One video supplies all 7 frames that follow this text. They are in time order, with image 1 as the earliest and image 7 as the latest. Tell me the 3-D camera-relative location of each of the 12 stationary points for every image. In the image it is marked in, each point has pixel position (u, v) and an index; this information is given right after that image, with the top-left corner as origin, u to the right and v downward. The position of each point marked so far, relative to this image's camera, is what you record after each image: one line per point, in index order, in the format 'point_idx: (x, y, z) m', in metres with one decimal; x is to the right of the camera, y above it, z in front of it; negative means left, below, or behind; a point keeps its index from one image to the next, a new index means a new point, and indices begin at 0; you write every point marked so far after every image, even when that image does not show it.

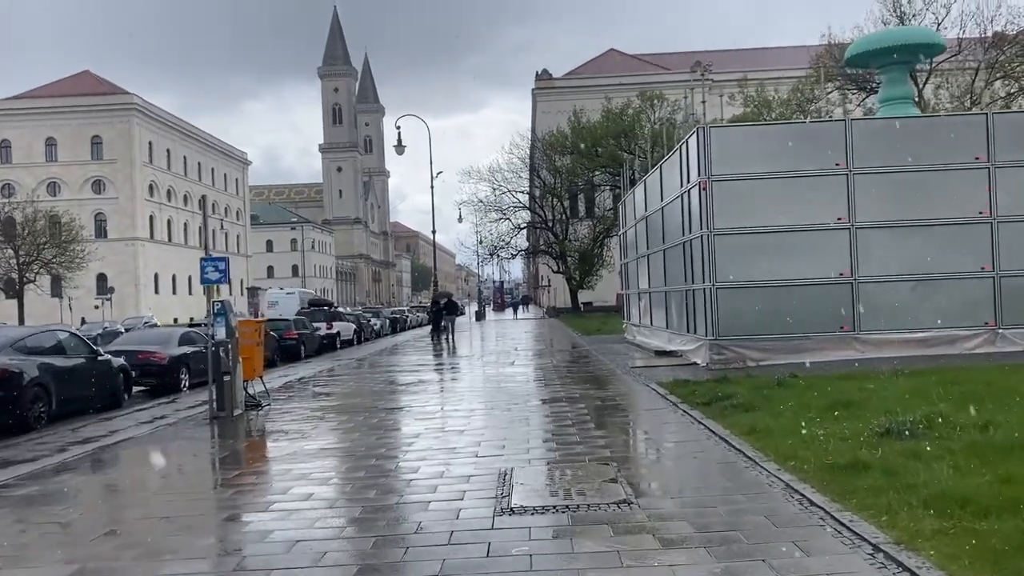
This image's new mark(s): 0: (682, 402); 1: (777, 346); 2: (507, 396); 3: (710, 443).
0: (+2.5, -1.7, +12.5) m
1: (+5.5, -1.3, +17.8) m
2: (-0.1, -1.9, +15.2) m
3: (+2.2, -1.7, +9.4) m
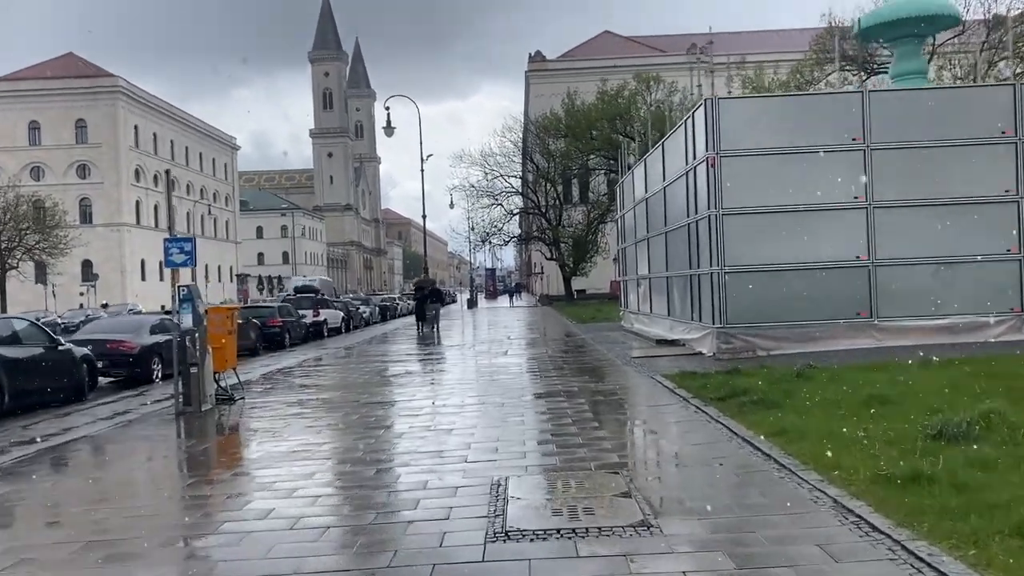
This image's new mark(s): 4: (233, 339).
0: (+2.4, -1.5, +11.4) m
1: (+5.4, -1.0, +16.7) m
2: (-0.2, -1.7, +14.0) m
3: (+2.1, -1.5, +8.3) m
4: (-4.7, -0.9, +14.6) m
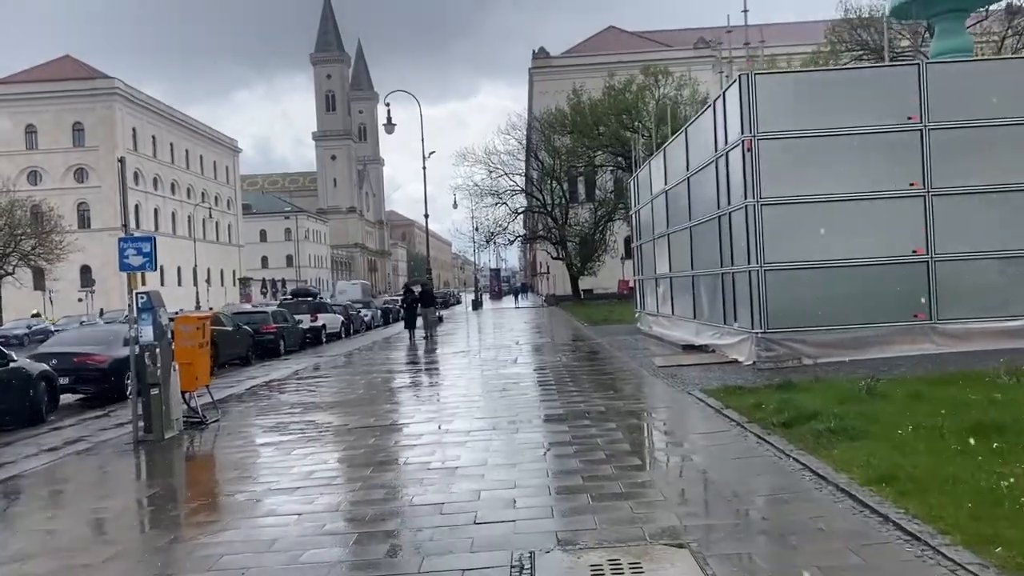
0: (+2.6, -1.5, +9.4) m
1: (+5.6, -0.9, +14.8) m
2: (0.0, -1.7, +12.1) m
3: (+2.3, -1.5, +6.3) m
4: (-4.5, -1.0, +12.7) m
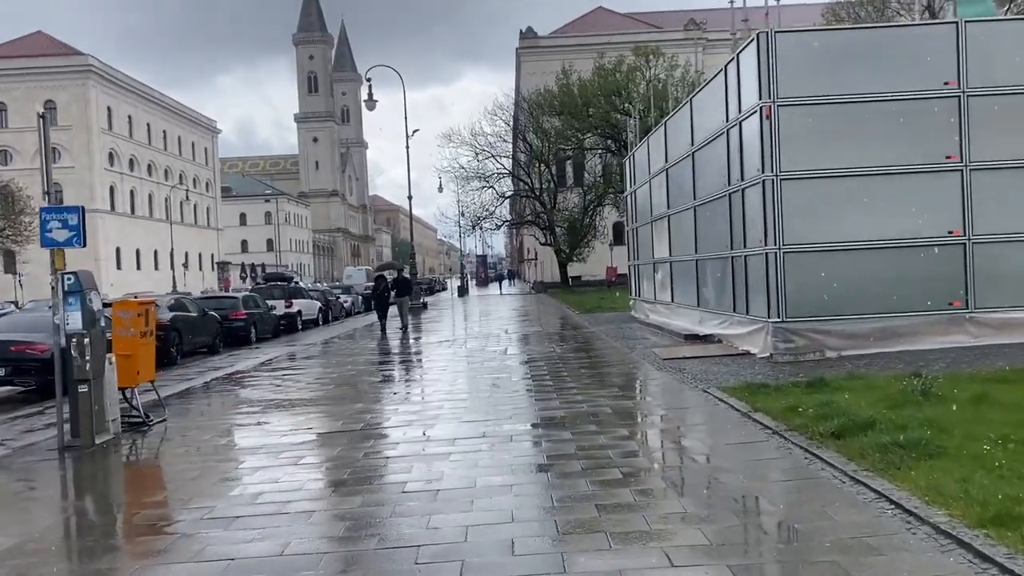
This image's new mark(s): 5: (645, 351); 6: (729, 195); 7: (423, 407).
0: (+2.6, -1.3, +7.9) m
1: (+5.4, -0.7, +13.3) m
2: (-0.1, -1.5, +10.5) m
3: (+2.3, -1.4, +4.8) m
4: (-4.7, -0.7, +11.0) m
5: (+2.6, -1.2, +16.8) m
6: (+3.9, +1.7, +15.2) m
7: (-1.2, -1.6, +11.2) m
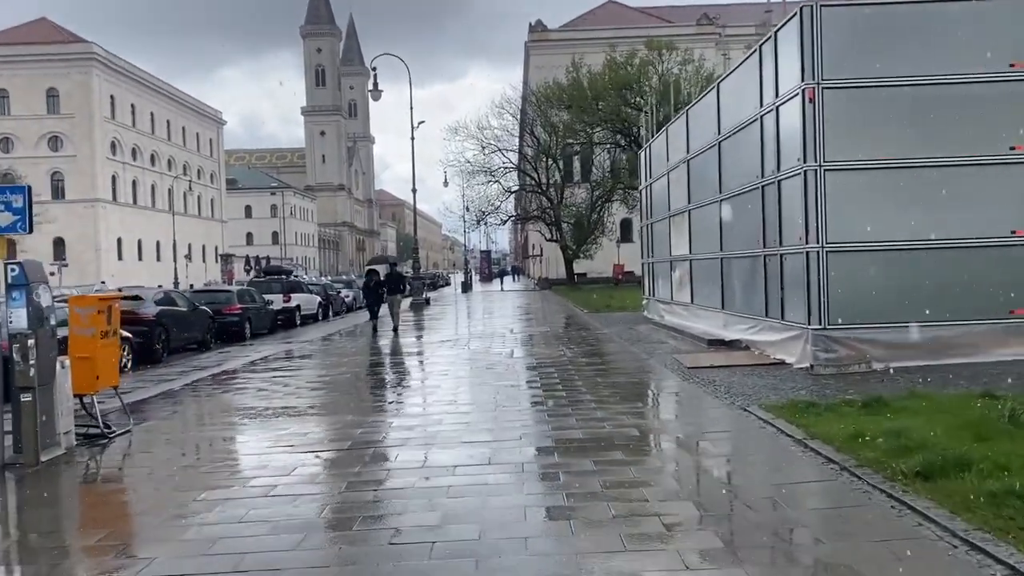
0: (+2.7, -1.3, +6.6) m
1: (+5.6, -0.8, +11.9) m
2: (0.0, -1.5, +9.2) m
3: (+2.4, -1.5, +3.5) m
4: (-4.5, -0.6, +9.7) m
5: (+2.8, -1.2, +15.4) m
6: (+4.0, +1.6, +13.8) m
7: (-1.1, -1.5, +9.9) m
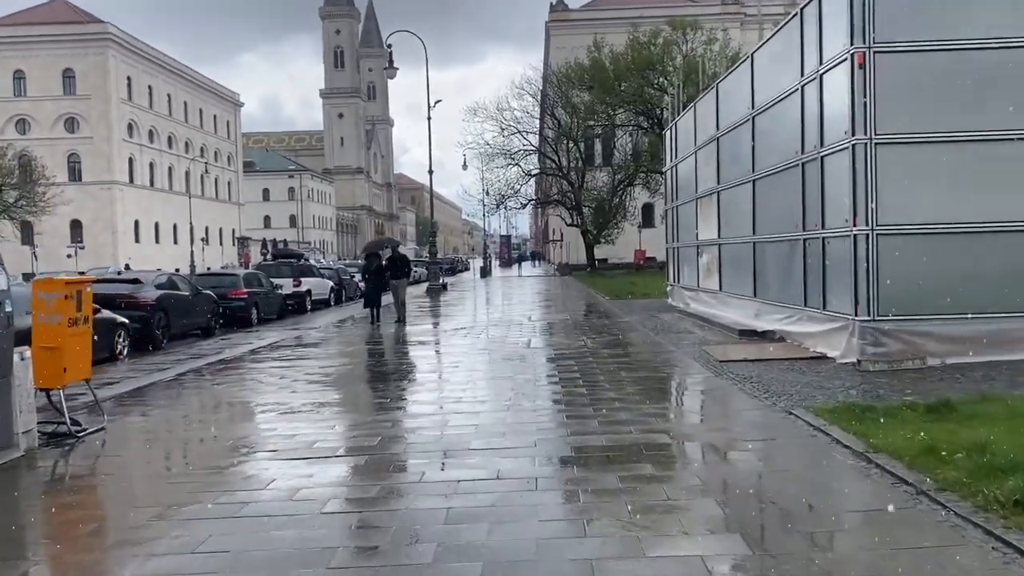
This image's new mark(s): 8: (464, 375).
0: (+2.7, -1.3, +5.5) m
1: (+5.8, -0.6, +10.8) m
2: (+0.2, -1.3, +8.2) m
3: (+2.4, -1.4, +2.4) m
4: (-4.4, -0.5, +8.8) m
5: (+3.0, -1.0, +14.3) m
6: (+4.3, +1.8, +12.6) m
7: (-0.9, -1.4, +8.9) m
8: (-0.7, -1.2, +12.0) m
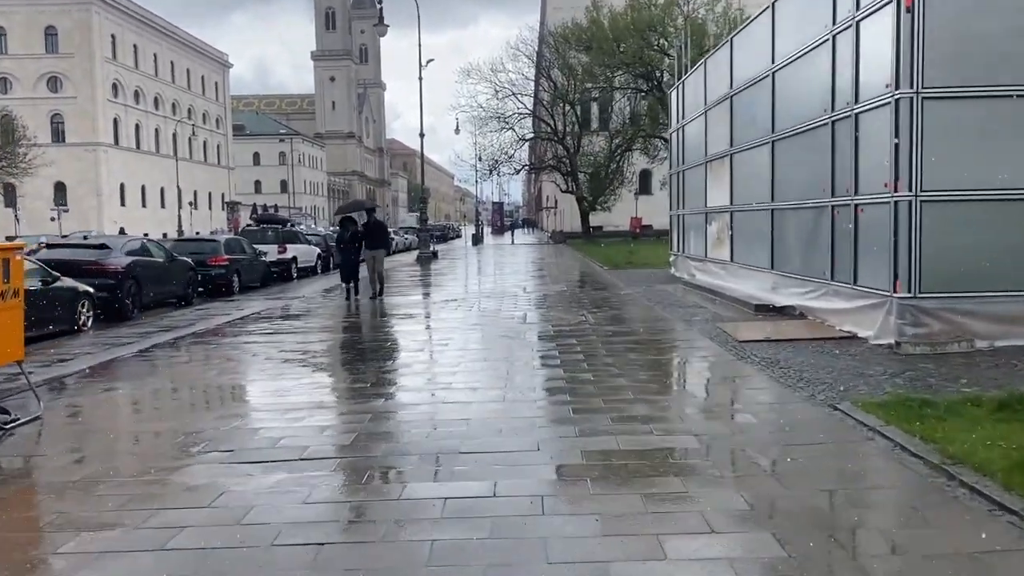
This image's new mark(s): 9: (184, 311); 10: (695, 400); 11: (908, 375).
0: (+2.7, -1.2, +4.4) m
1: (+5.7, -0.3, +9.6) m
2: (+0.1, -1.1, +7.0) m
3: (+2.4, -1.5, +1.3) m
4: (-4.4, -0.2, +7.6) m
5: (+3.0, -0.6, +13.2) m
6: (+4.3, +2.2, +11.4) m
7: (-0.9, -1.1, +7.7) m
8: (-0.7, -0.9, +10.8) m
9: (-7.3, -0.5, +18.9) m
10: (+1.7, -1.0, +7.8) m
11: (+3.8, -0.8, +8.1) m
